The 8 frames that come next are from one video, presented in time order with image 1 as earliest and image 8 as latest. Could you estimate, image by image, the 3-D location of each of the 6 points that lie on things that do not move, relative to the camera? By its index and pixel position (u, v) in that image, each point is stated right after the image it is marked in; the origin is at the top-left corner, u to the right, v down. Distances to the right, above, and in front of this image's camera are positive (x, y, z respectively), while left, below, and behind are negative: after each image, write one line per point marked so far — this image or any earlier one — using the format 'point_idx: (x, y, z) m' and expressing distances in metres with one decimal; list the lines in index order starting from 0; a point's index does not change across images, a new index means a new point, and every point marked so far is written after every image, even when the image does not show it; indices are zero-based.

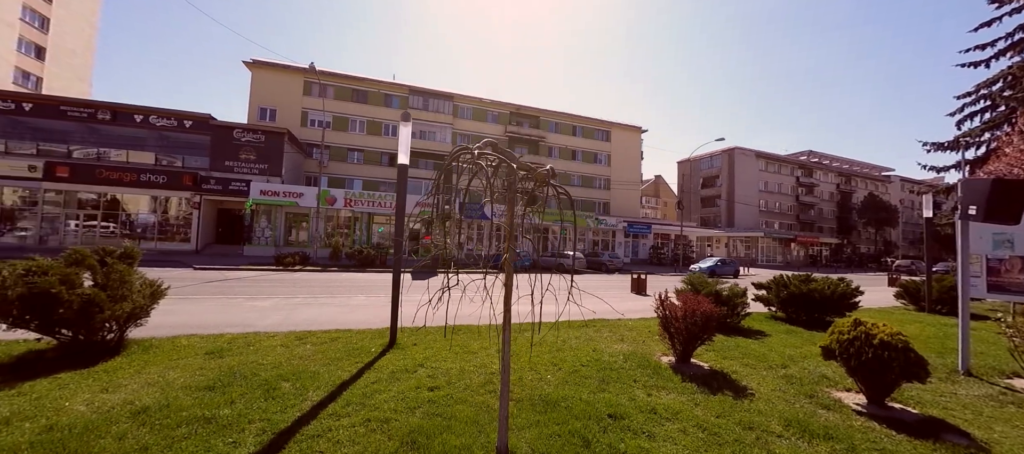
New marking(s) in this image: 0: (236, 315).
0: (-6.1, -1.9, +8.3) m
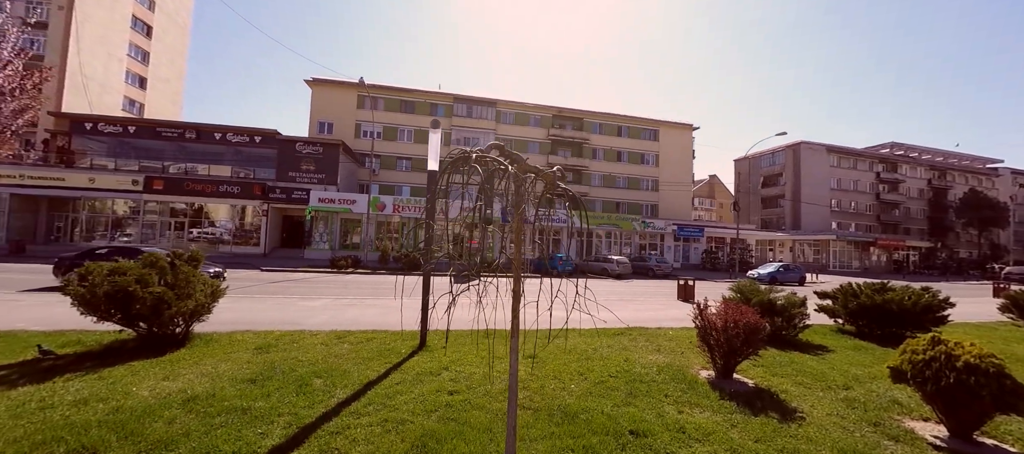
0: (-5.4, -2.0, +9.0) m
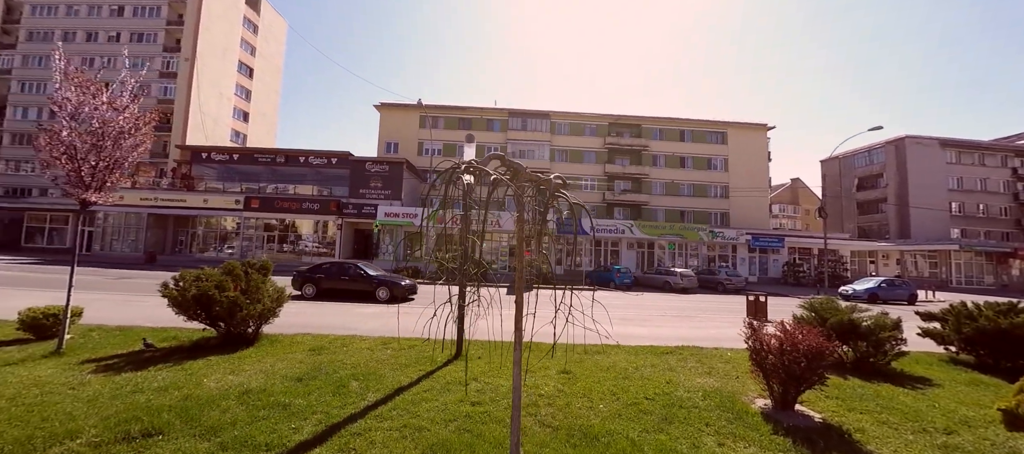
0: (-4.3, -2.3, +9.8) m
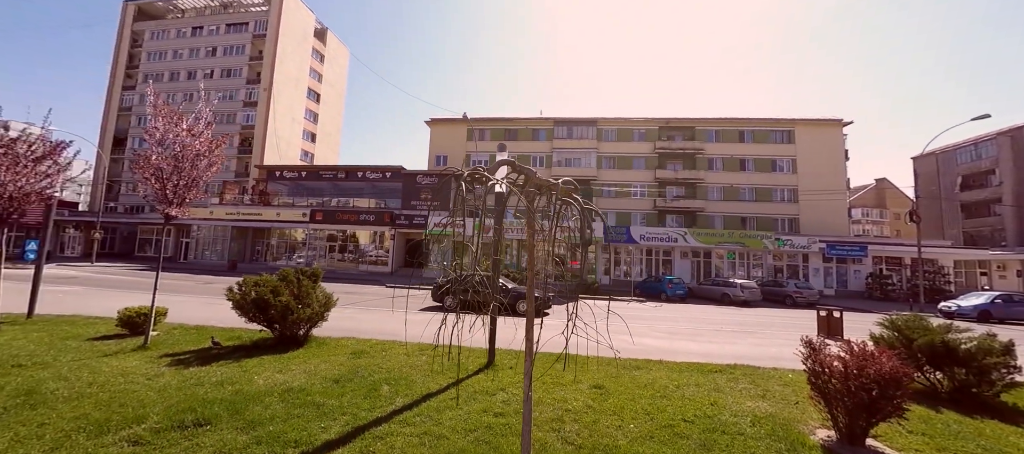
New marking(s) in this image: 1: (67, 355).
0: (-3.3, -2.6, +10.2) m
1: (-7.9, -2.3, +7.0) m
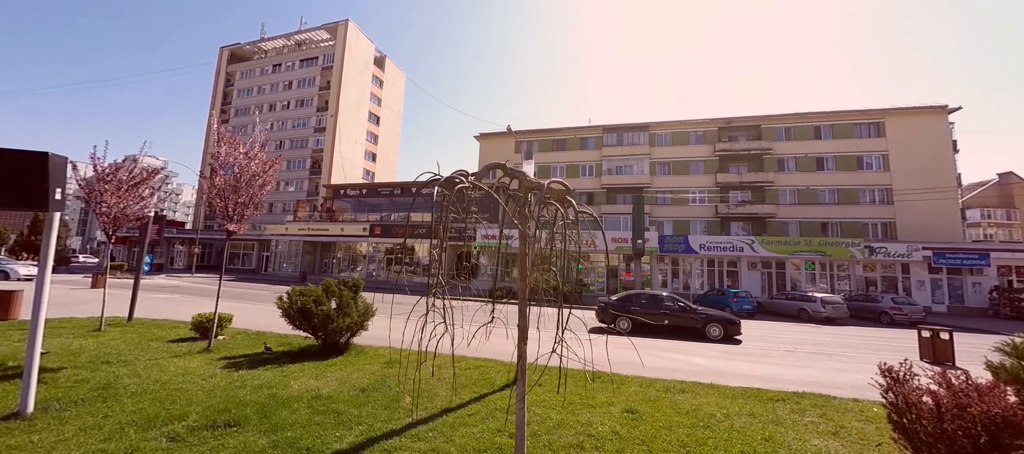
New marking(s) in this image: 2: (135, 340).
0: (-2.3, -2.9, +10.3) m
1: (-7.4, -2.6, +7.9) m
2: (-8.4, -2.5, +8.7) m
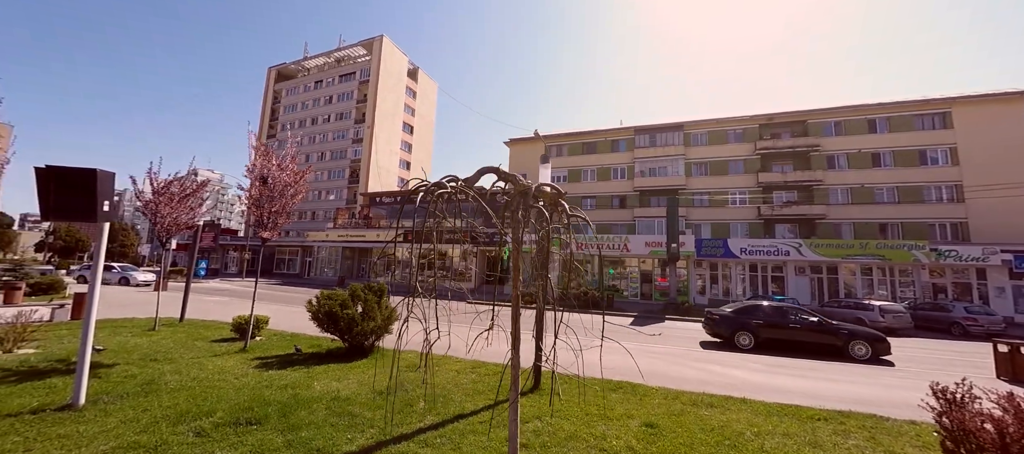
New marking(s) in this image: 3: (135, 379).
0: (-1.7, -3.0, +10.3) m
1: (-7.0, -2.7, +8.4) m
2: (-7.9, -2.7, +9.4) m
3: (-6.6, -2.7, +6.9) m
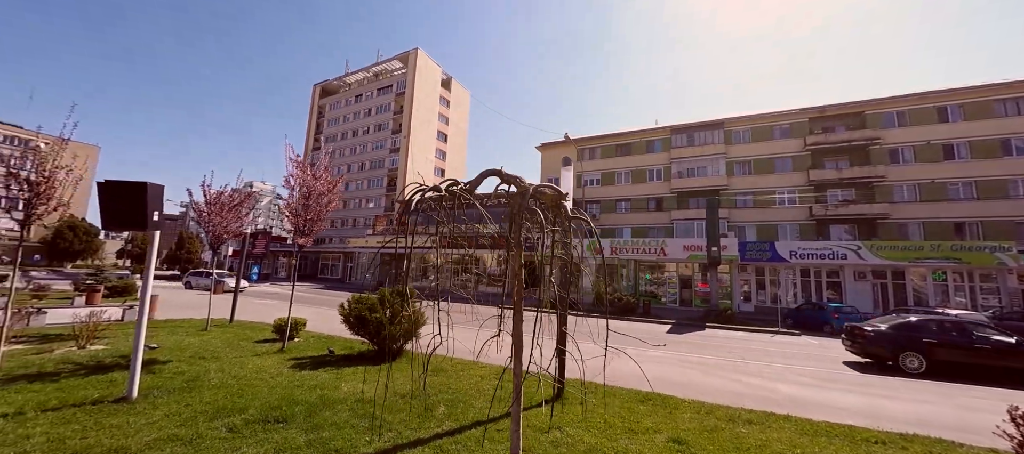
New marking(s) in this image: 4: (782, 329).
0: (-0.9, -3.1, +10.3) m
1: (-6.4, -2.9, +9.0) m
2: (-7.2, -2.9, +10.0) m
3: (-6.2, -2.8, +7.4) m
4: (+11.8, -4.4, +16.7) m
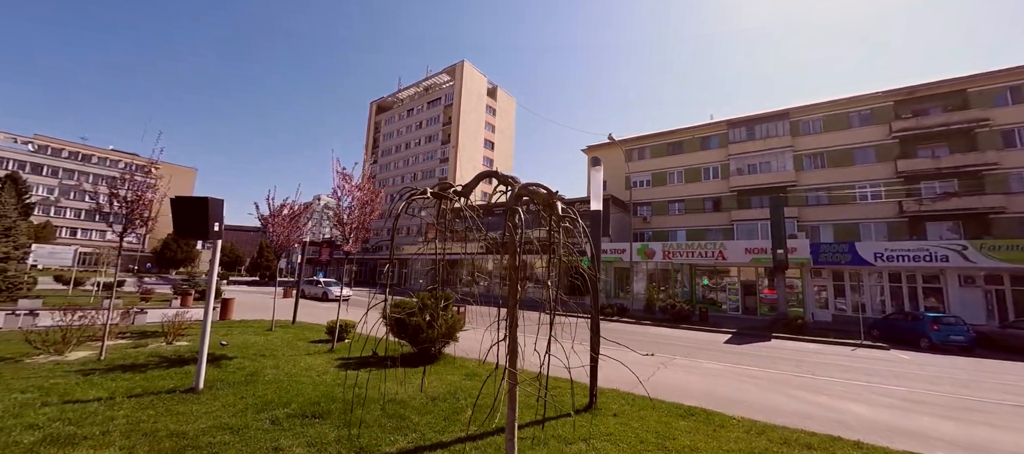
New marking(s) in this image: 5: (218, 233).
0: (+0.2, -3.2, +10.1) m
1: (-5.5, -3.1, +9.6) m
2: (-6.1, -3.1, +10.8) m
3: (-5.5, -3.0, +8.0) m
4: (+13.6, -4.3, +14.6) m
5: (-5.2, 0.0, +7.0) m
